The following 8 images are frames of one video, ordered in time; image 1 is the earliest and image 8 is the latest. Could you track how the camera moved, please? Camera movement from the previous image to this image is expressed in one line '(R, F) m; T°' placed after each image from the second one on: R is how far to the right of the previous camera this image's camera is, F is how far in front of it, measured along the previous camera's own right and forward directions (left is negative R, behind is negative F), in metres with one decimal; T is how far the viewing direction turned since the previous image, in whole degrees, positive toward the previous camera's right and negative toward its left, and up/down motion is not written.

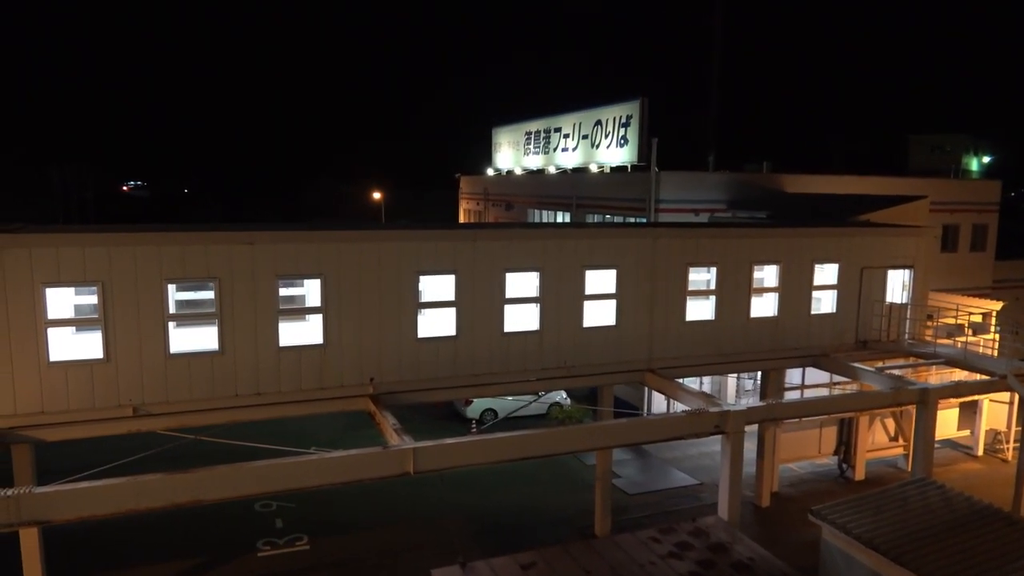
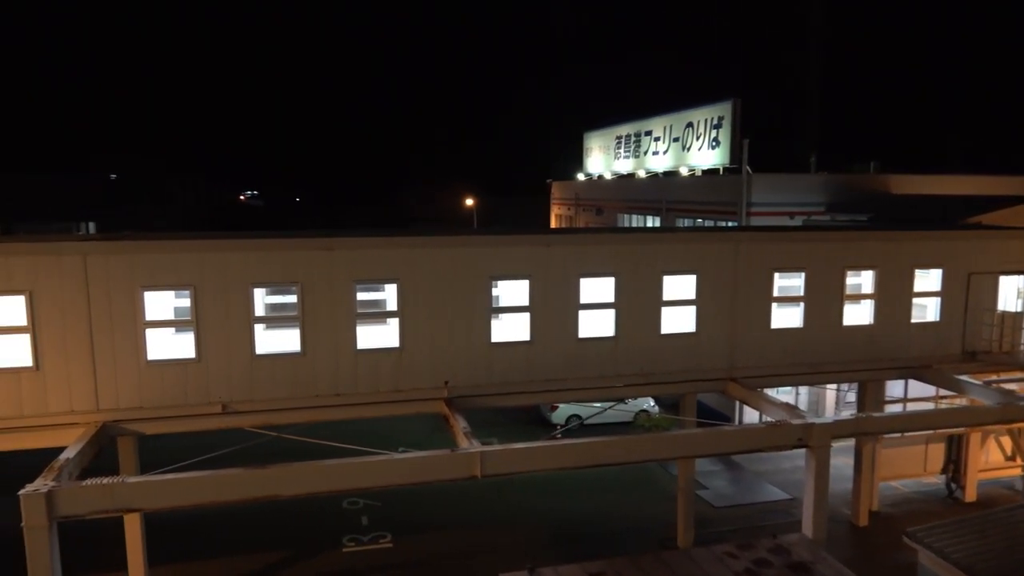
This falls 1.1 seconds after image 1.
(+0.3, +0.1) m; -7°
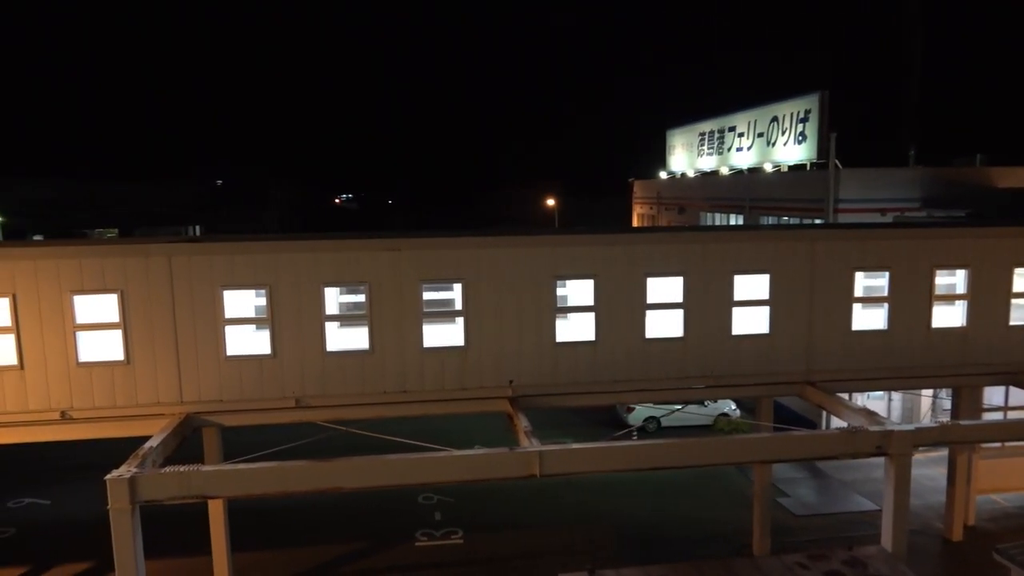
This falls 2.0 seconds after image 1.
(+0.3, 0.0) m; -7°
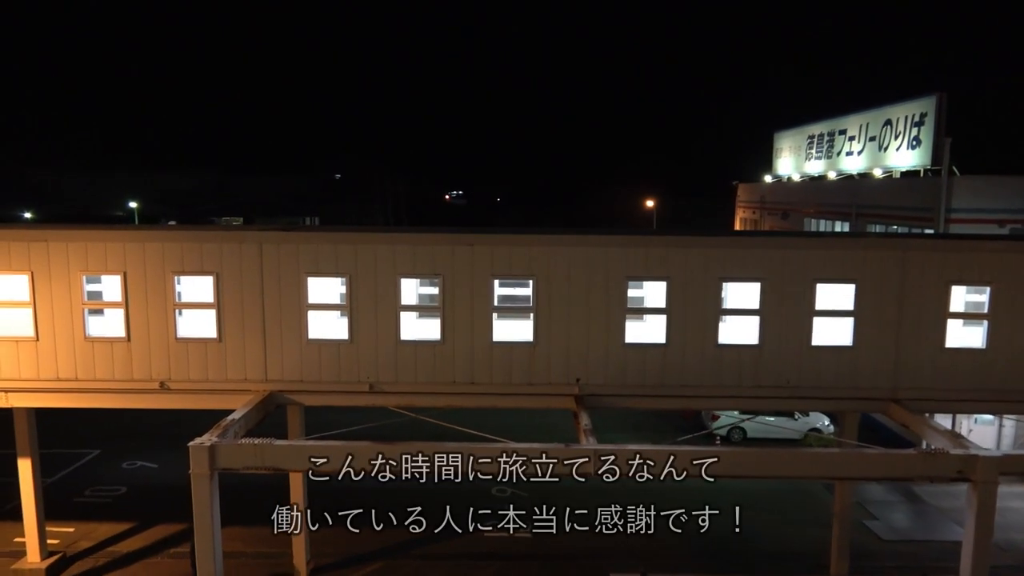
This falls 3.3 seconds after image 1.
(+0.5, -0.1) m; -8°
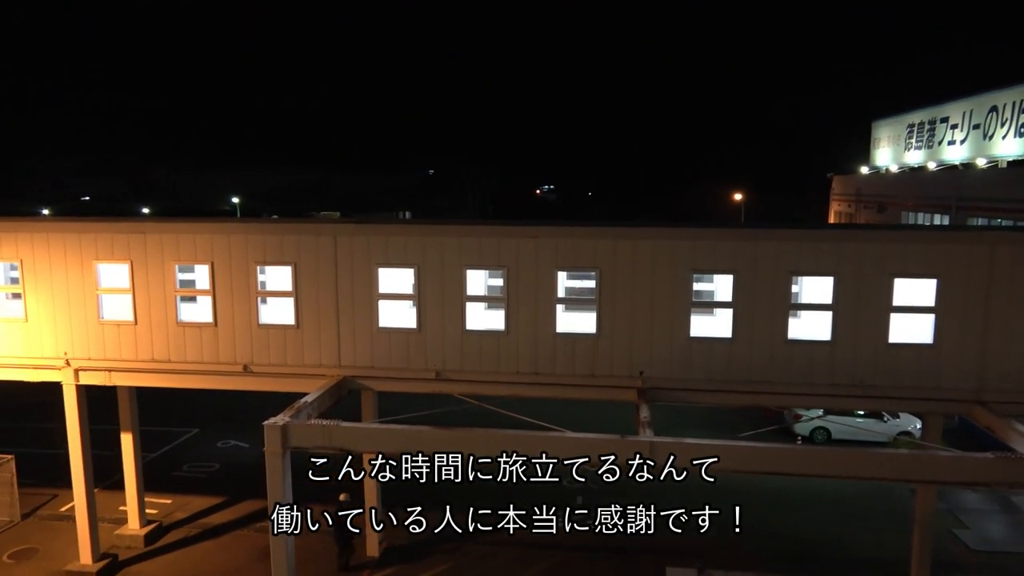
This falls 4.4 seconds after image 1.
(+0.4, -0.1) m; -7°
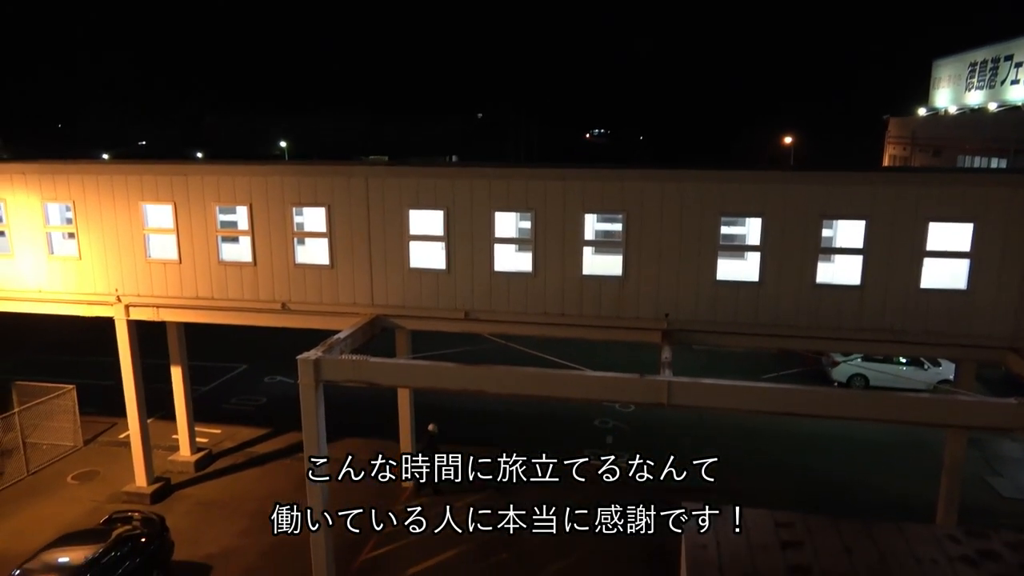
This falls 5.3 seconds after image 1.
(+0.3, -0.2) m; -4°
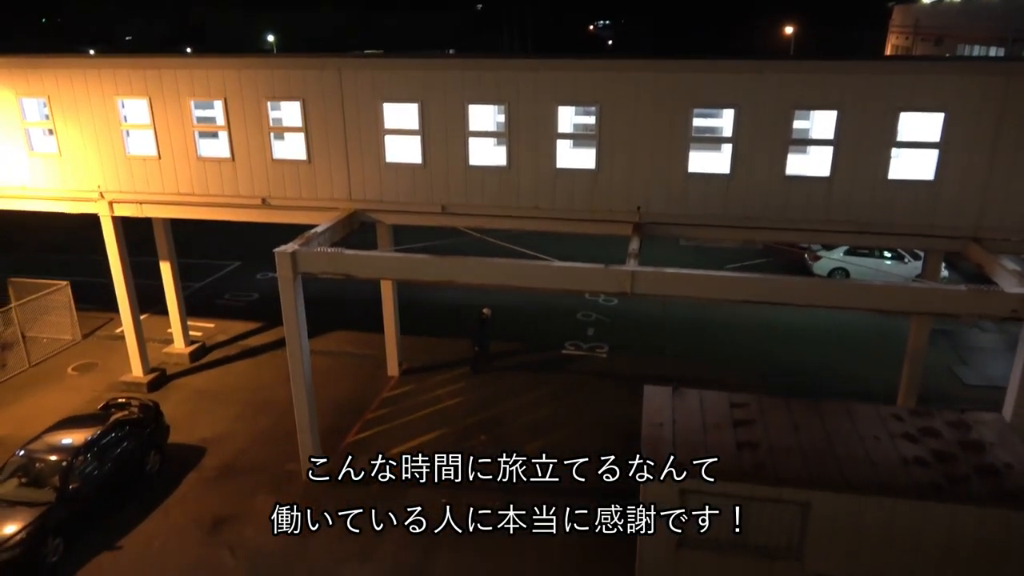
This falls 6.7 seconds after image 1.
(+0.4, -0.2) m; 0°
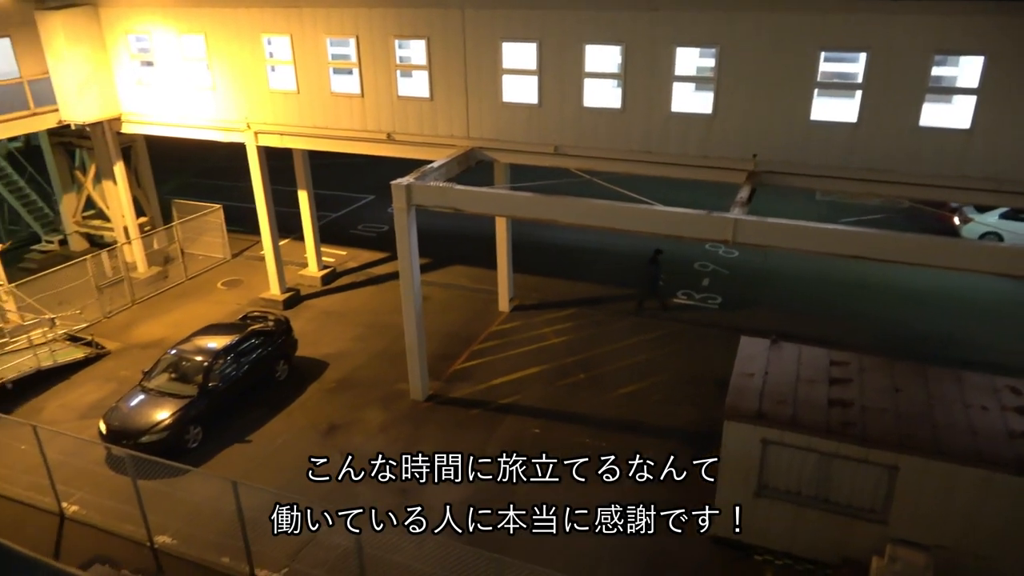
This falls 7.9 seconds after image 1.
(+0.5, -0.2) m; -10°
